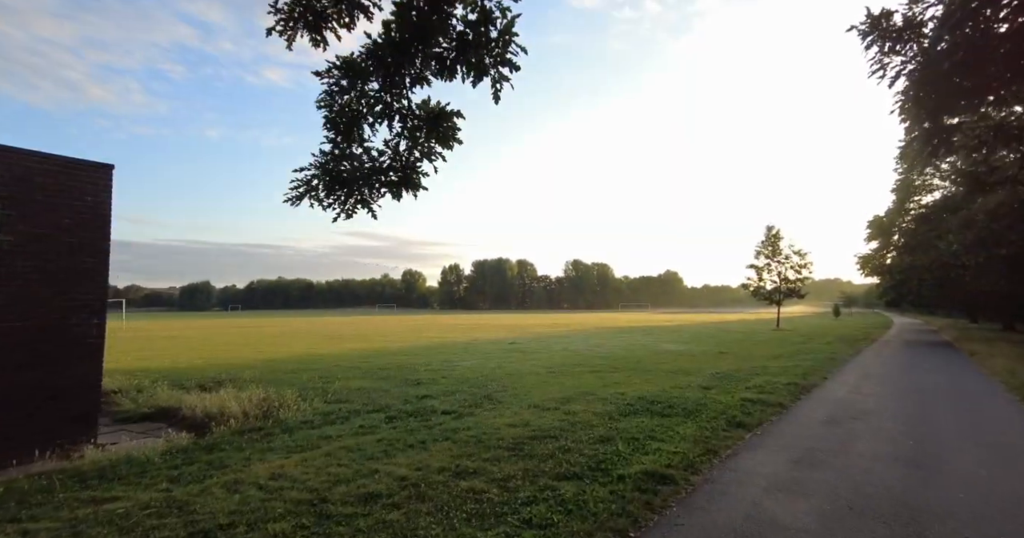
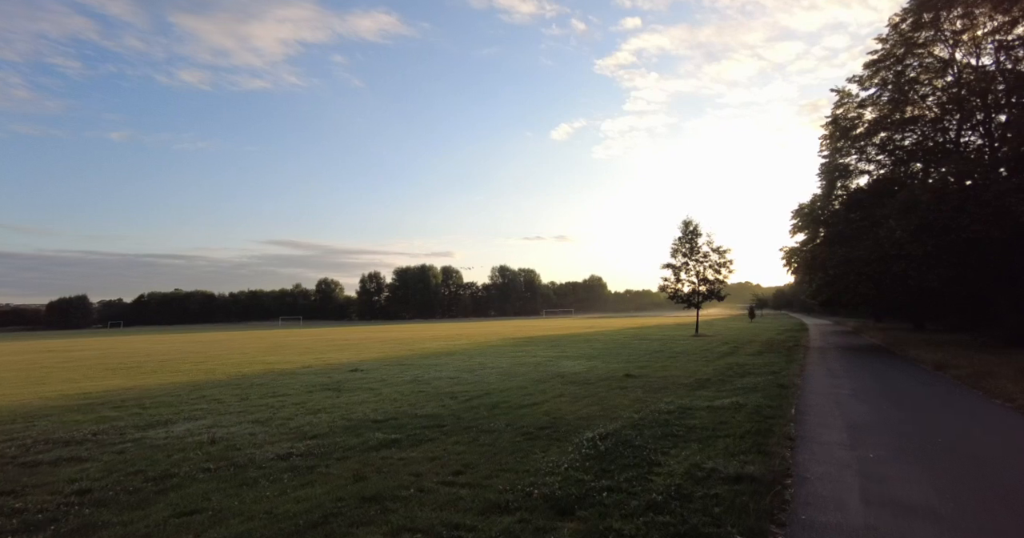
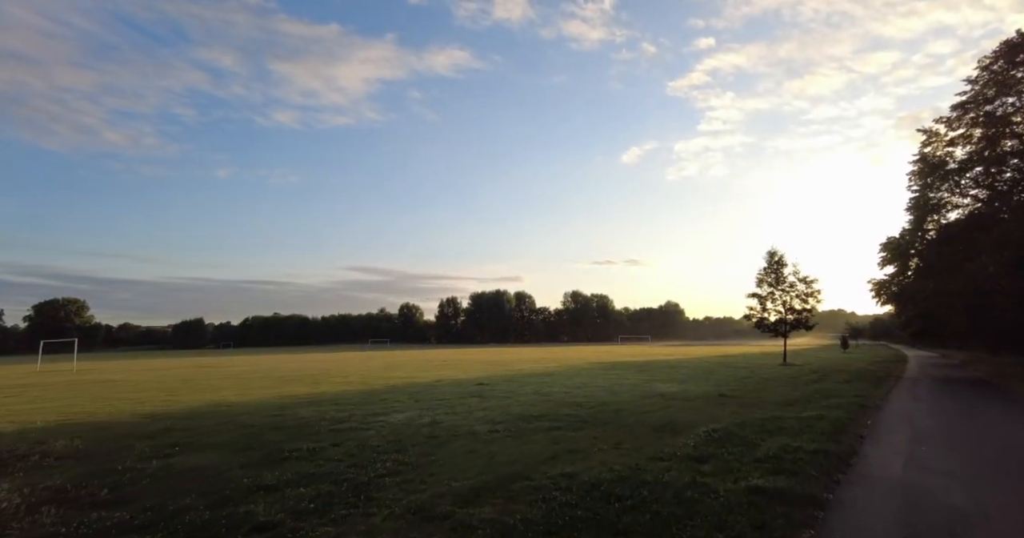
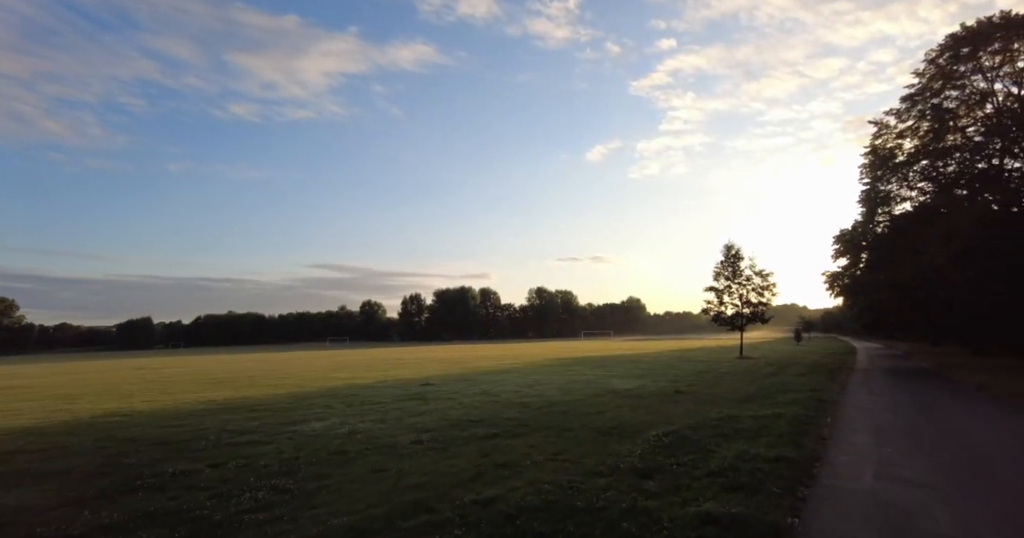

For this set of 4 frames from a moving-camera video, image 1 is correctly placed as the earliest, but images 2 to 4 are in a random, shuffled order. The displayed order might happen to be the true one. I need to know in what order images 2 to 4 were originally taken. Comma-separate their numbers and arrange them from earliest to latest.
3, 4, 2
